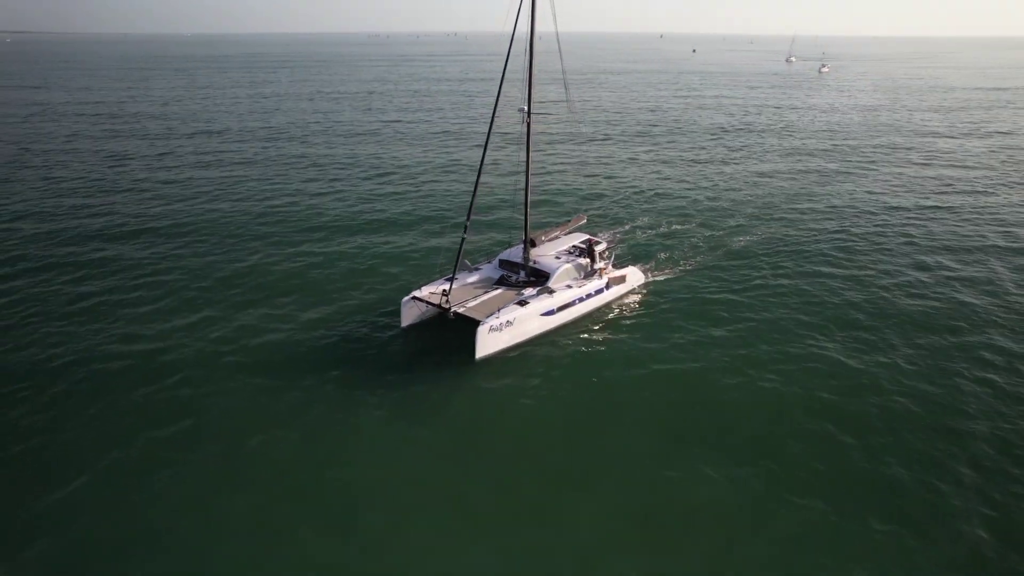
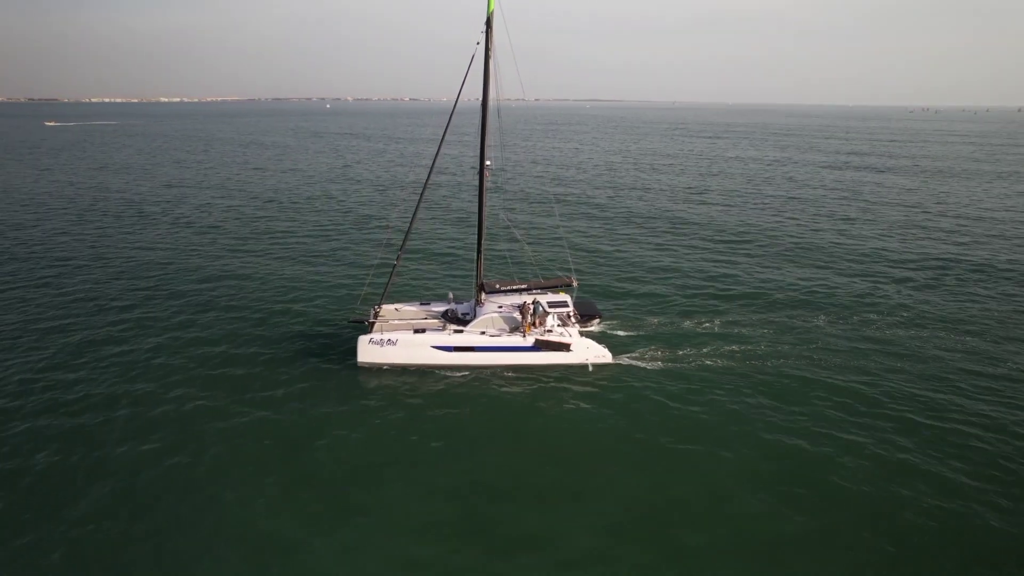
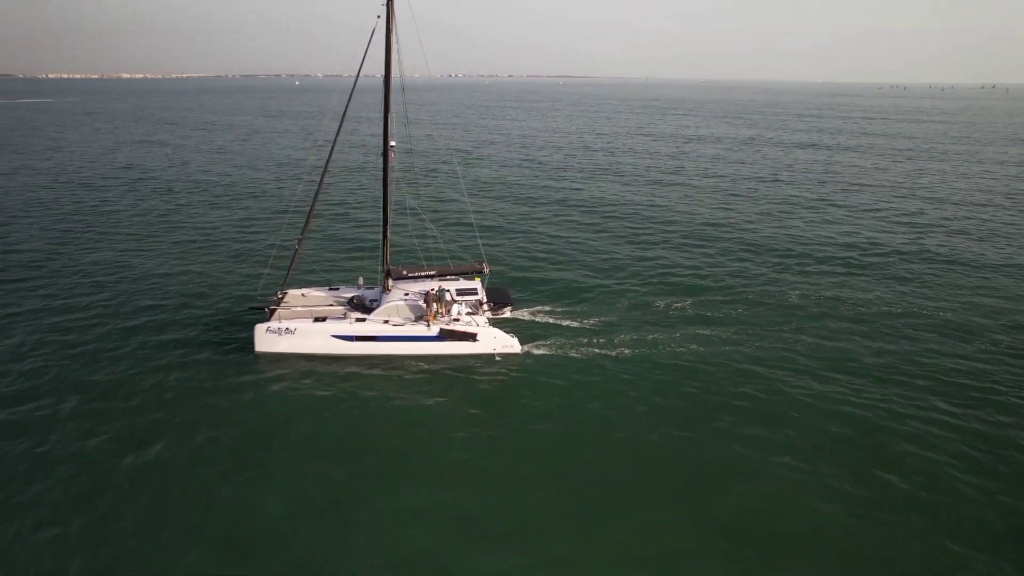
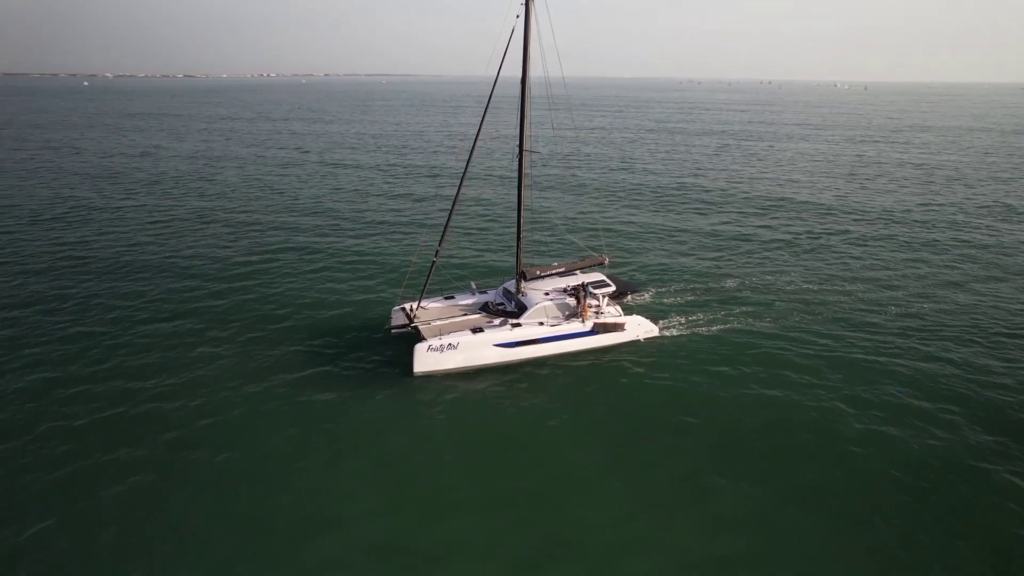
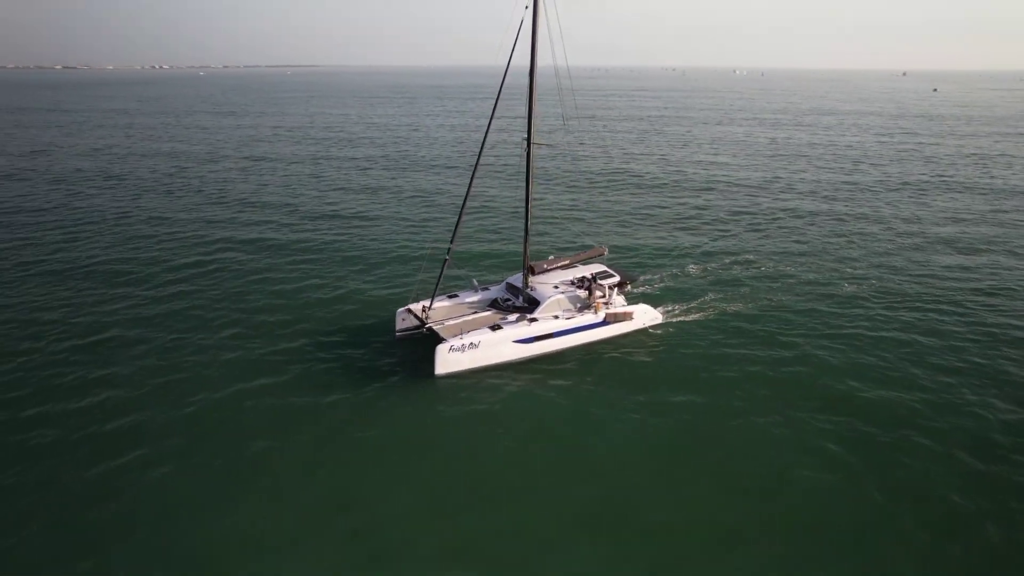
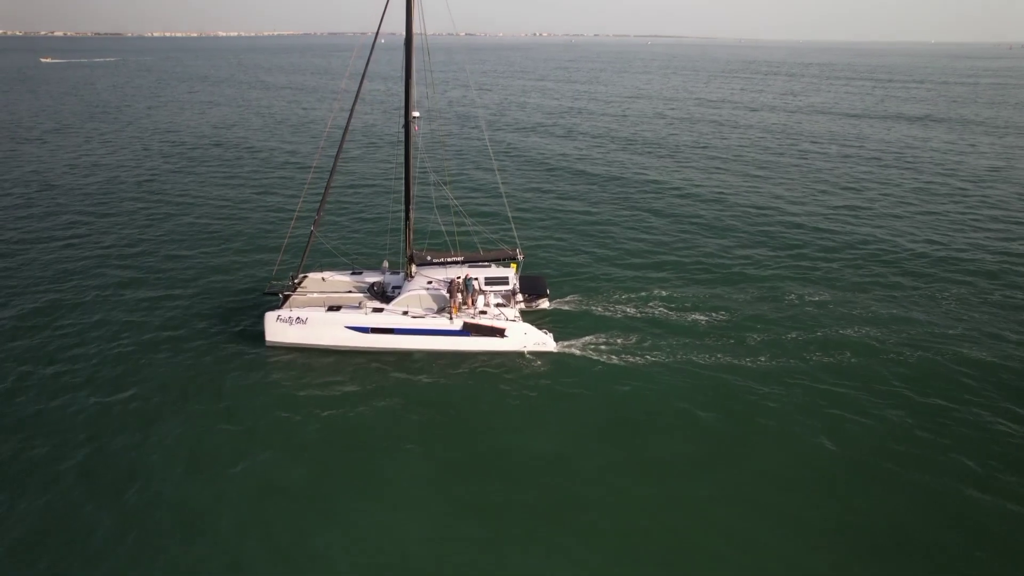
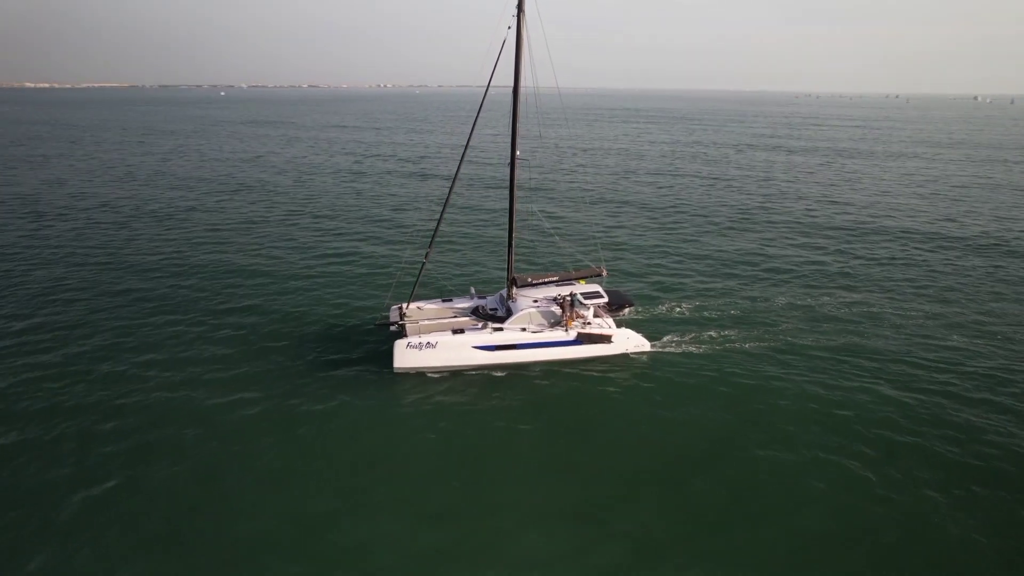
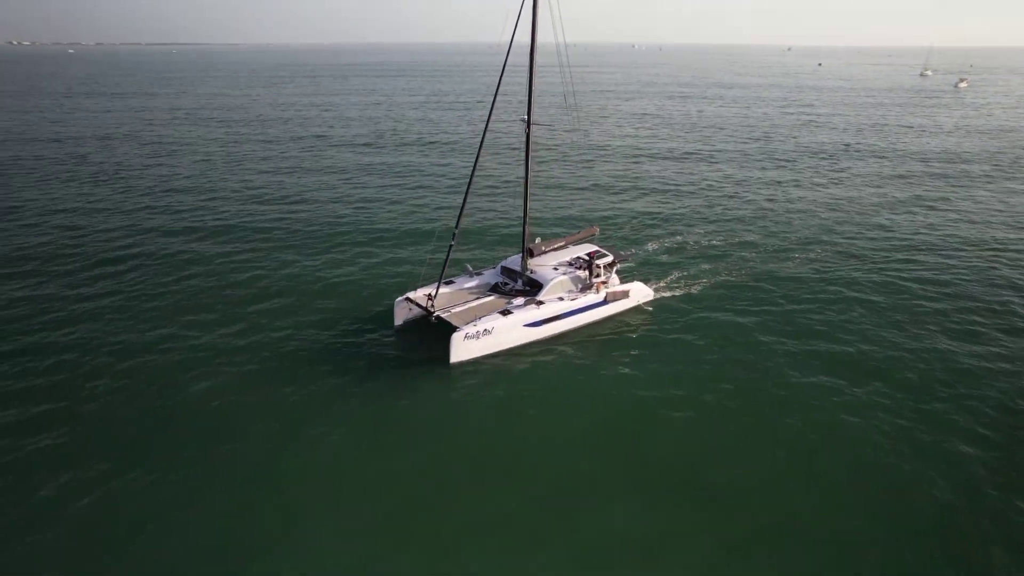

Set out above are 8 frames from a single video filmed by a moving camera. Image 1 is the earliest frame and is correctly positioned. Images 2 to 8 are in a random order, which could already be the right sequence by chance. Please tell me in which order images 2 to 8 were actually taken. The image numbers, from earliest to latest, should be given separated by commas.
8, 5, 4, 7, 2, 3, 6
